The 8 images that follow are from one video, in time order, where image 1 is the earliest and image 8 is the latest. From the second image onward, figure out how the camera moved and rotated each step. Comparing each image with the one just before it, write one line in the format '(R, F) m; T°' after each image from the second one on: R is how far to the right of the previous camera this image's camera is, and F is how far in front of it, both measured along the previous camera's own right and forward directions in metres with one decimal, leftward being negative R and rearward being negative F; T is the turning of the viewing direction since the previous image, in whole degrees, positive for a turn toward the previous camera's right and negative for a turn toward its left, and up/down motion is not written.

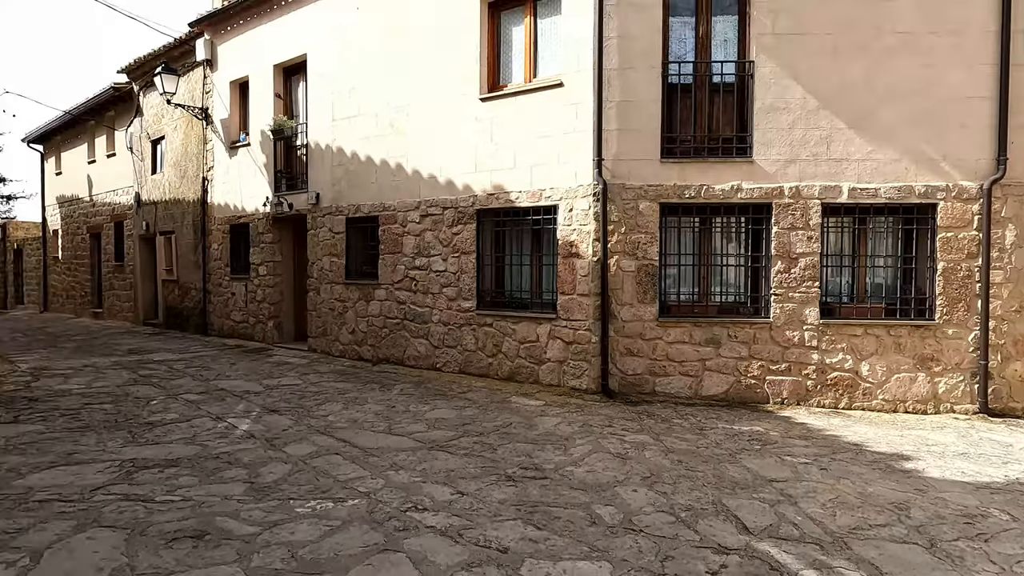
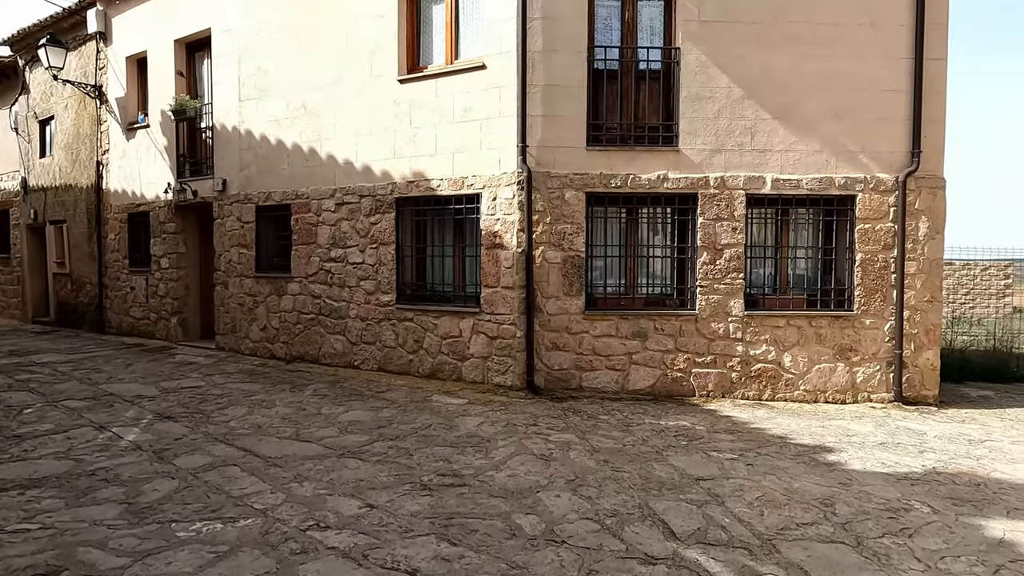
(+0.1, +0.3) m; +6°
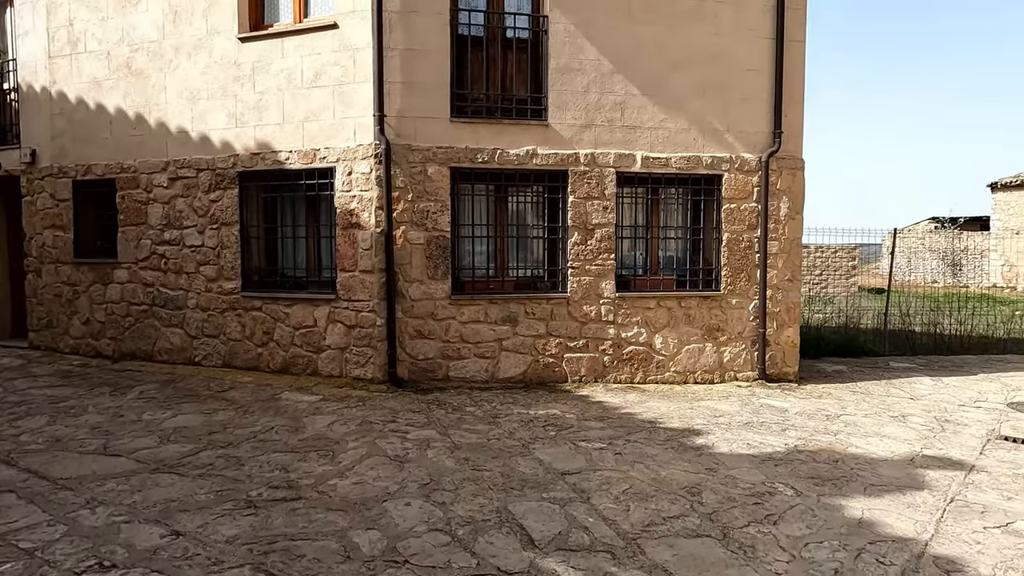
(+0.2, +0.4) m; +10°
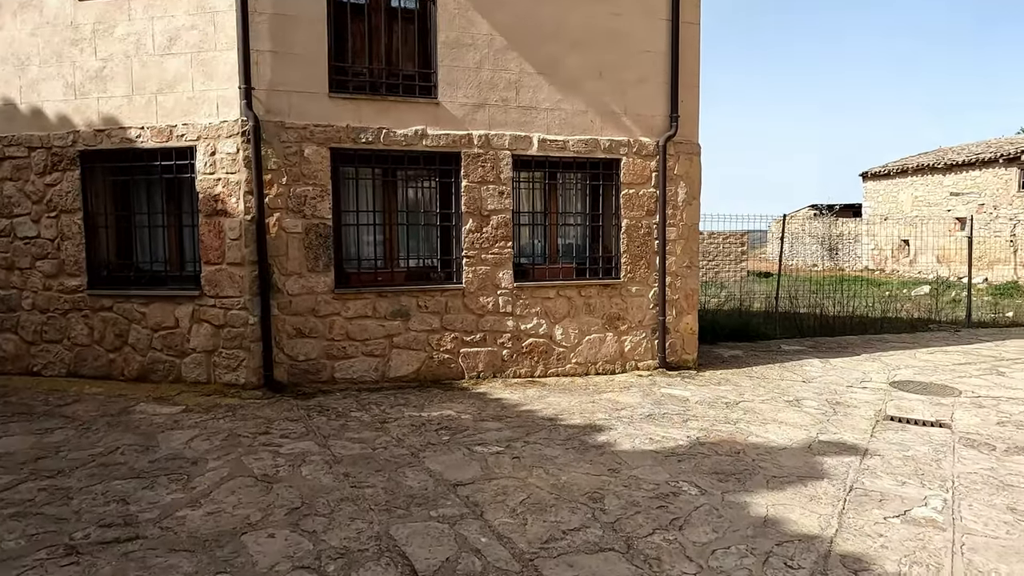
(+0.1, +0.4) m; +8°
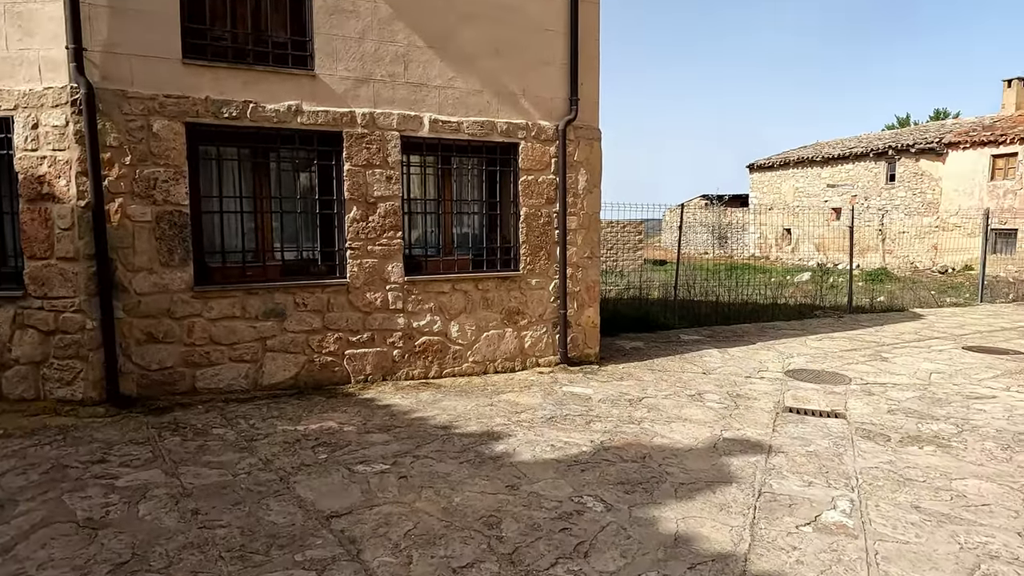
(+0.1, +0.4) m; +8°
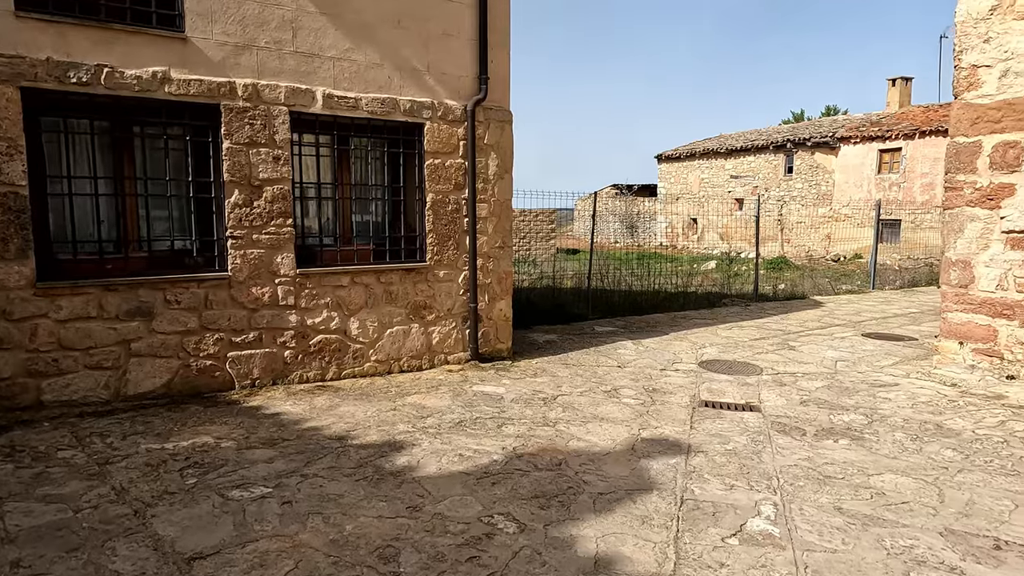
(+0.1, +0.4) m; +7°
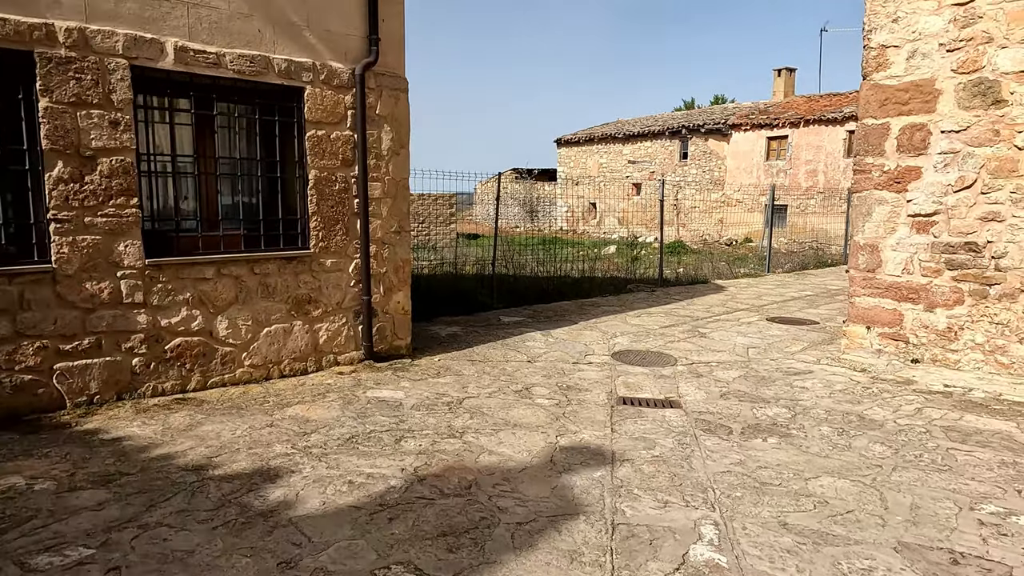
(0.0, +0.5) m; +9°
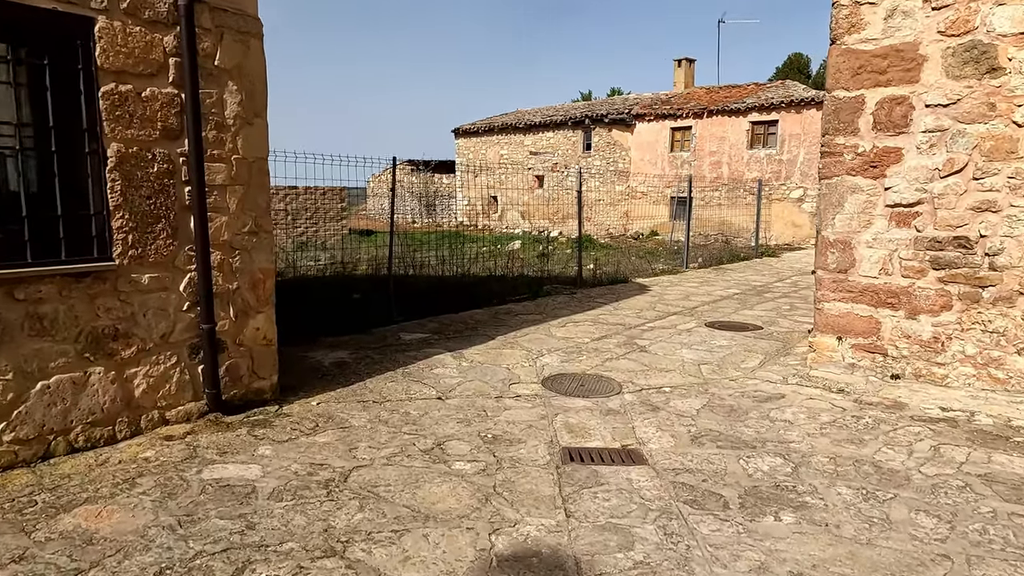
(0.0, +1.2) m; +9°
